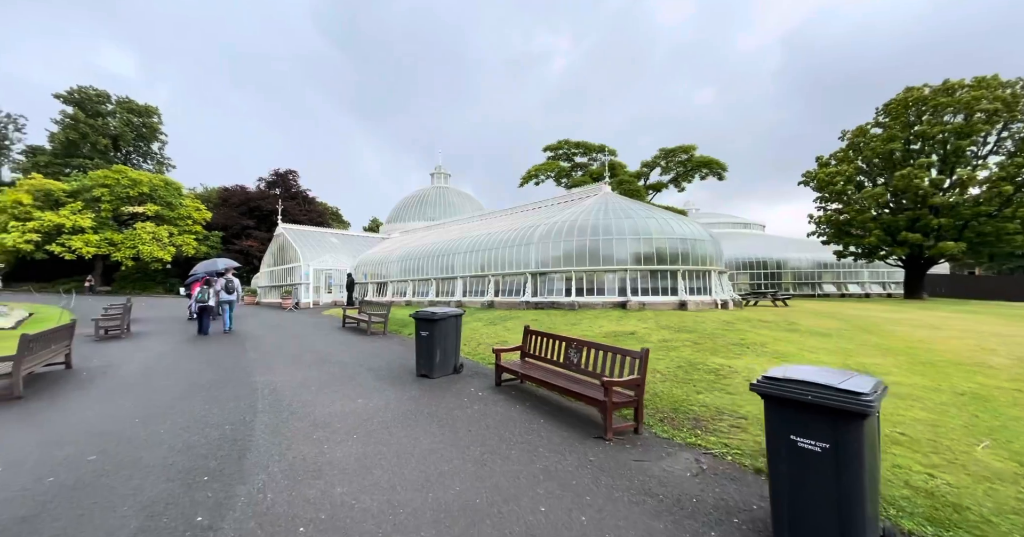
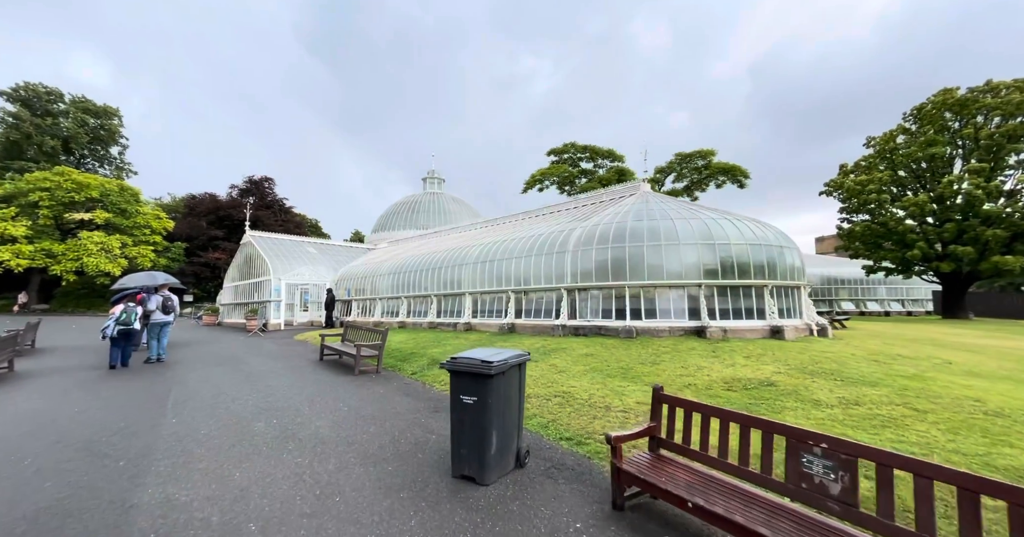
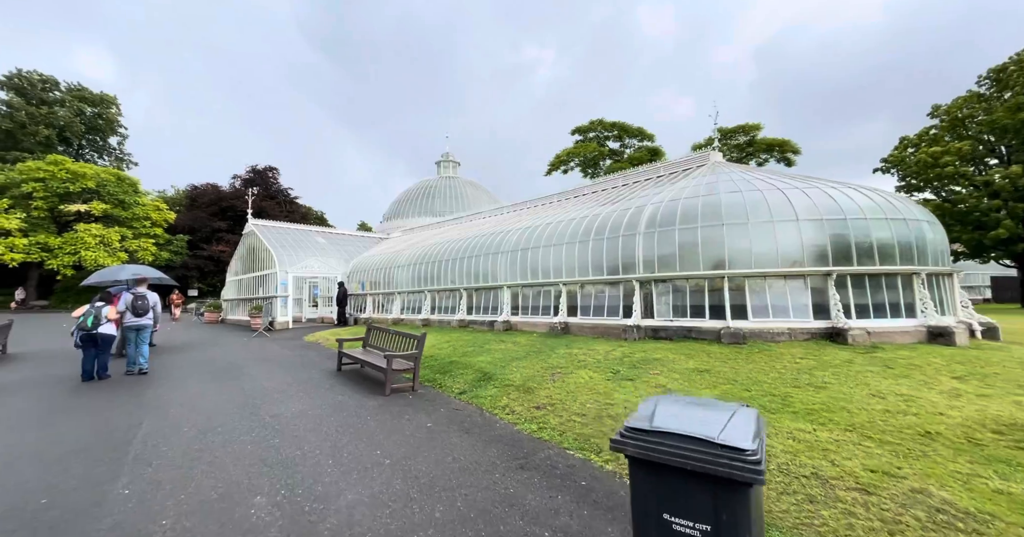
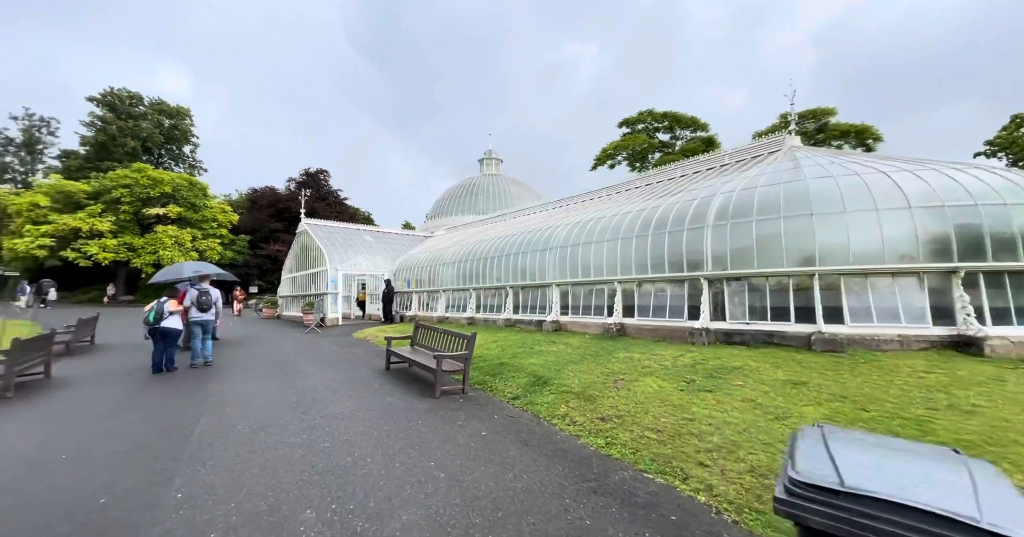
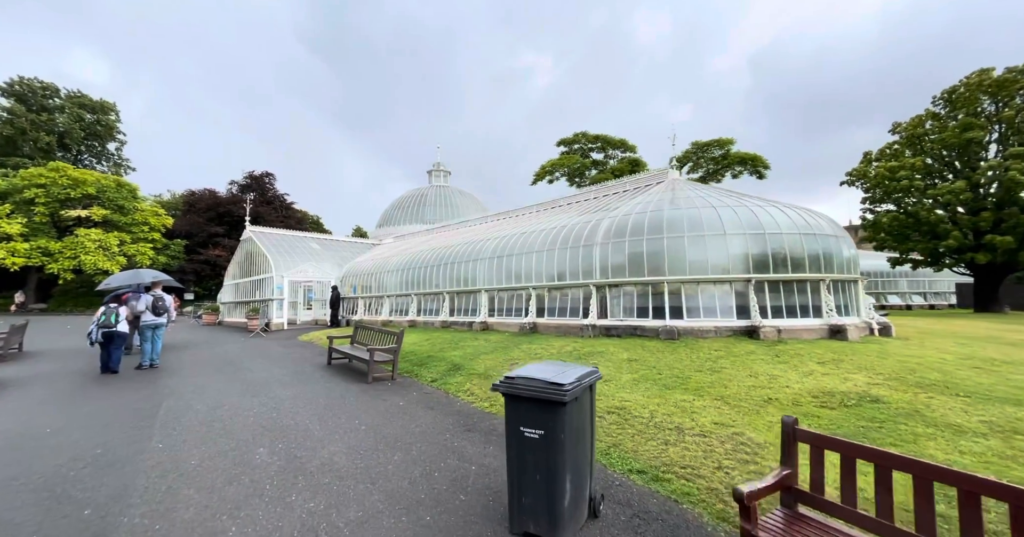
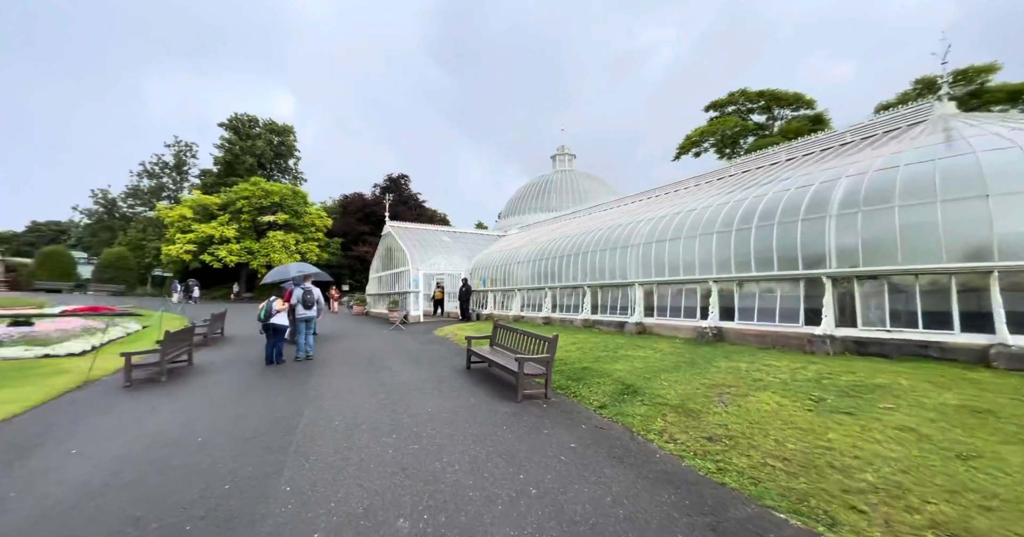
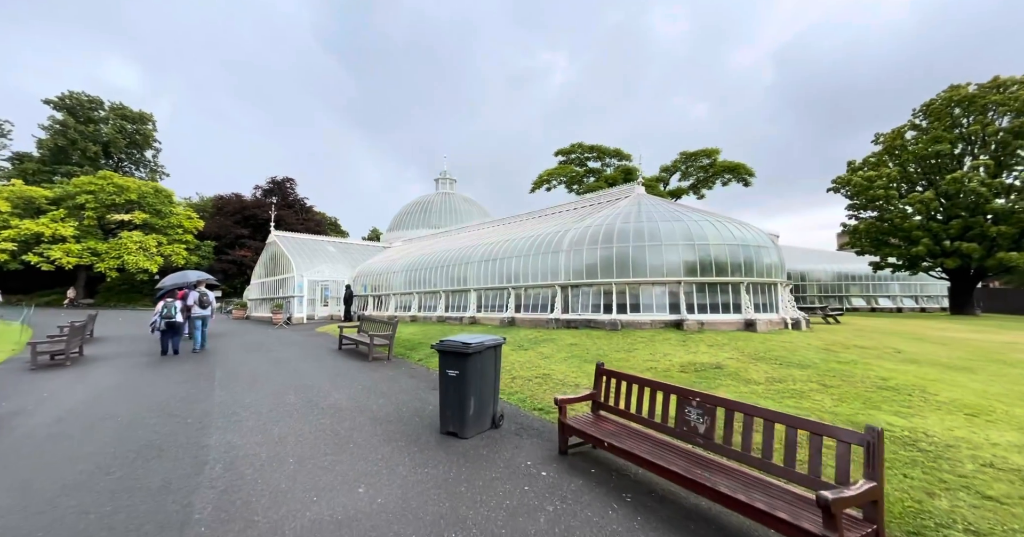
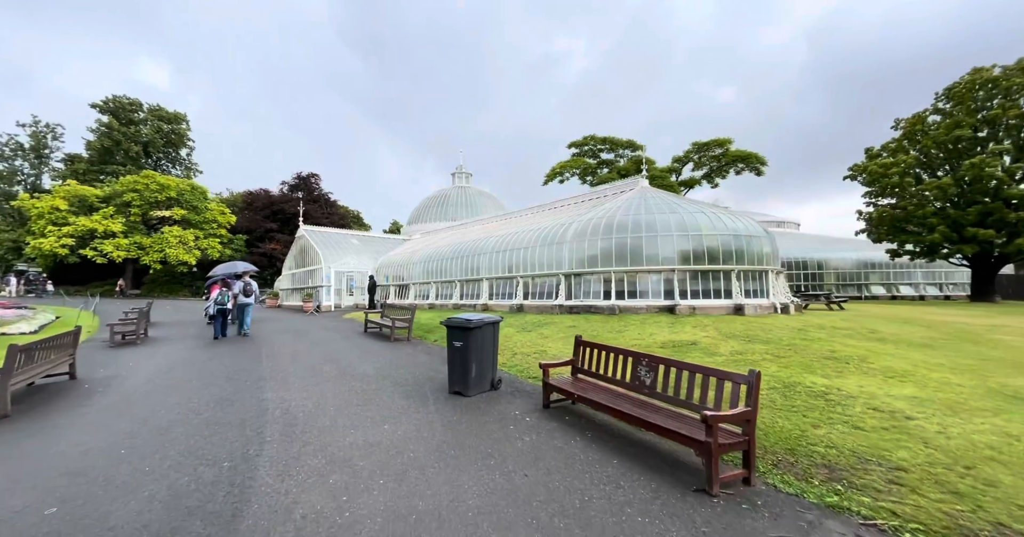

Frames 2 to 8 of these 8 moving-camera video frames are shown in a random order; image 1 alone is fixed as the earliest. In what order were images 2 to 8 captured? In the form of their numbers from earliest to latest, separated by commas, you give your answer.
8, 7, 2, 5, 3, 4, 6
